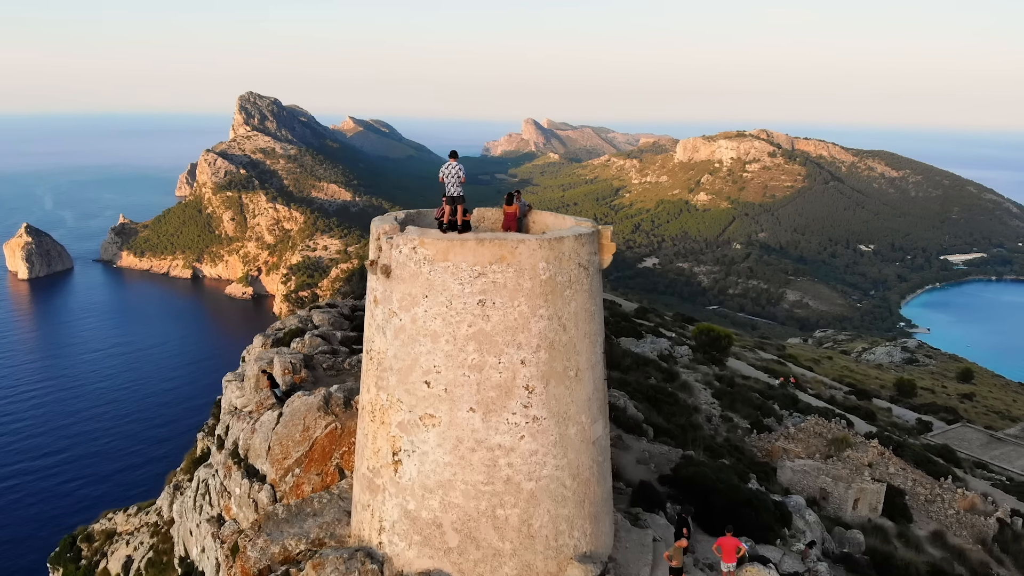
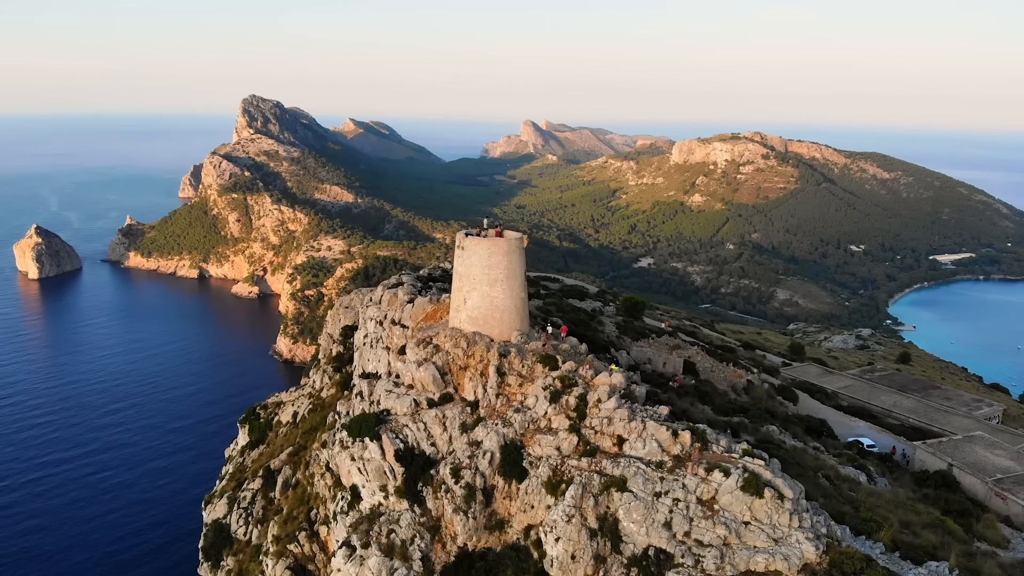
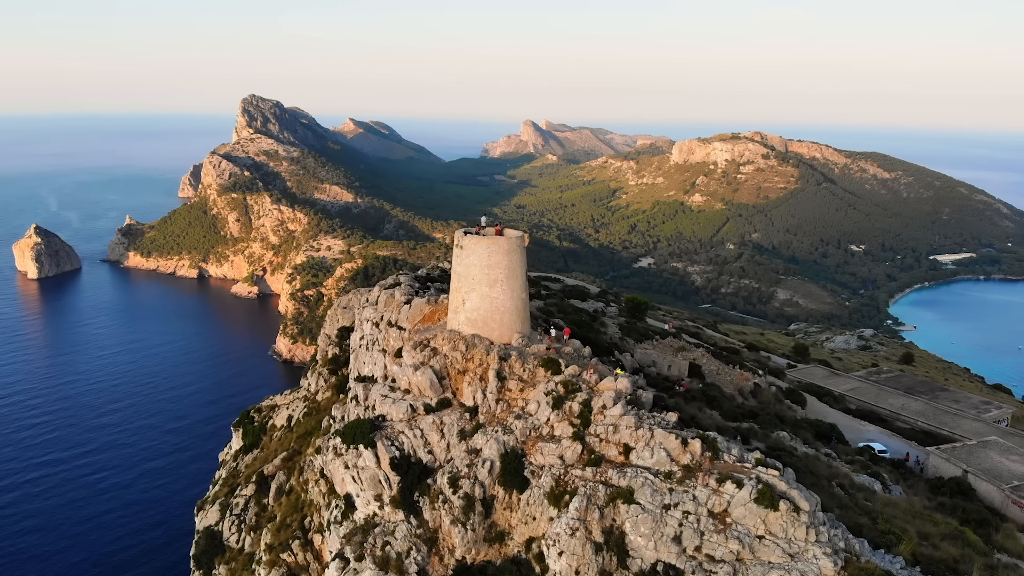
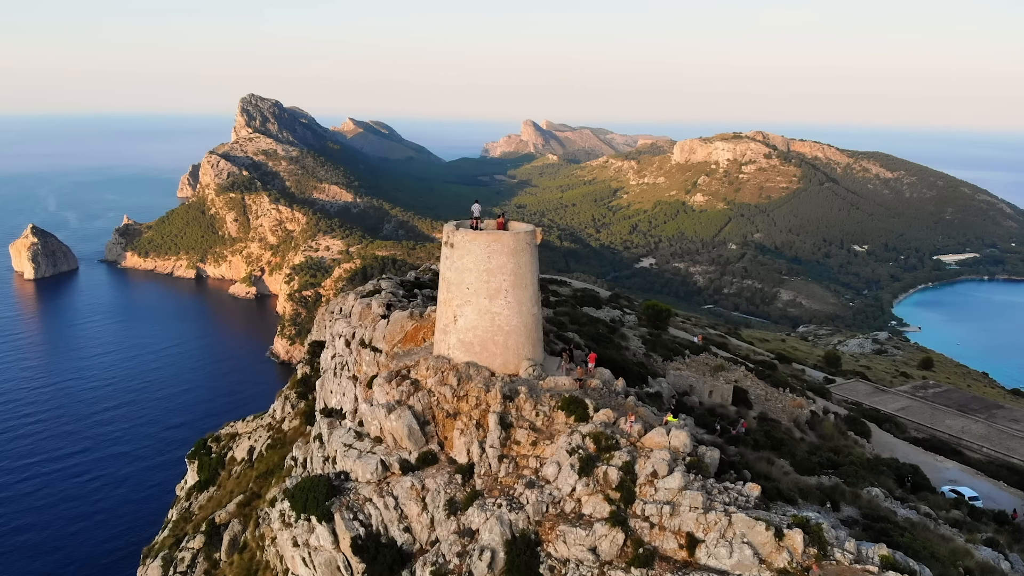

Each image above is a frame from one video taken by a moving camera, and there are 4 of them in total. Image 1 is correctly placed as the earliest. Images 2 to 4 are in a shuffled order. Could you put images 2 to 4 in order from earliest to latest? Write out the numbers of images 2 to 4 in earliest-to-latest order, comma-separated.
4, 3, 2
